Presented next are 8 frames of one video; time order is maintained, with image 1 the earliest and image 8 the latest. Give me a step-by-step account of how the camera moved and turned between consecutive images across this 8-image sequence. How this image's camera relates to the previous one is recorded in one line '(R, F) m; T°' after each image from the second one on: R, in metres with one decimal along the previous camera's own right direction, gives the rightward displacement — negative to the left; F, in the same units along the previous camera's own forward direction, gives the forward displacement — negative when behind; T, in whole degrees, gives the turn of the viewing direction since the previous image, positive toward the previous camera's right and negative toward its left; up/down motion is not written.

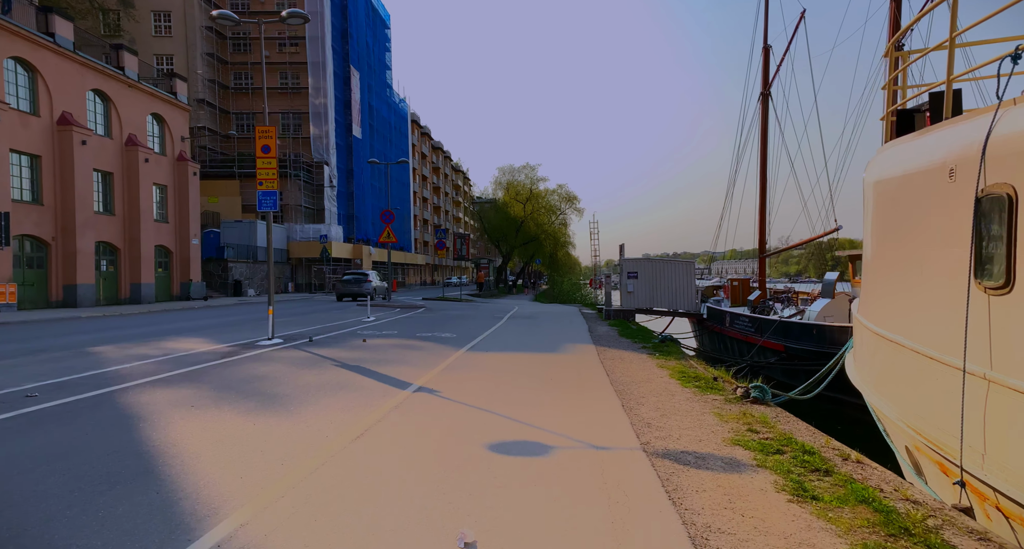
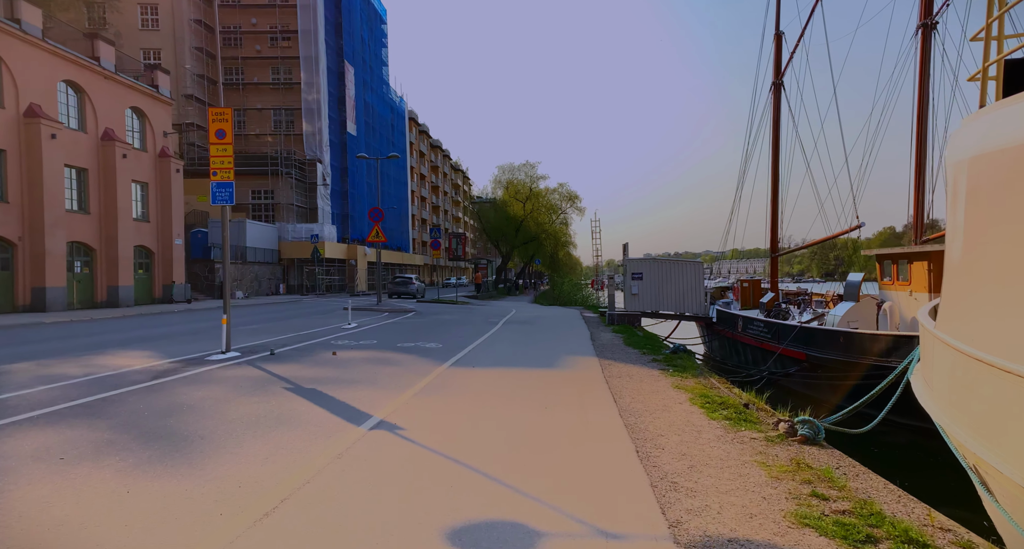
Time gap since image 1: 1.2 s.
(+0.2, +1.4) m; 0°
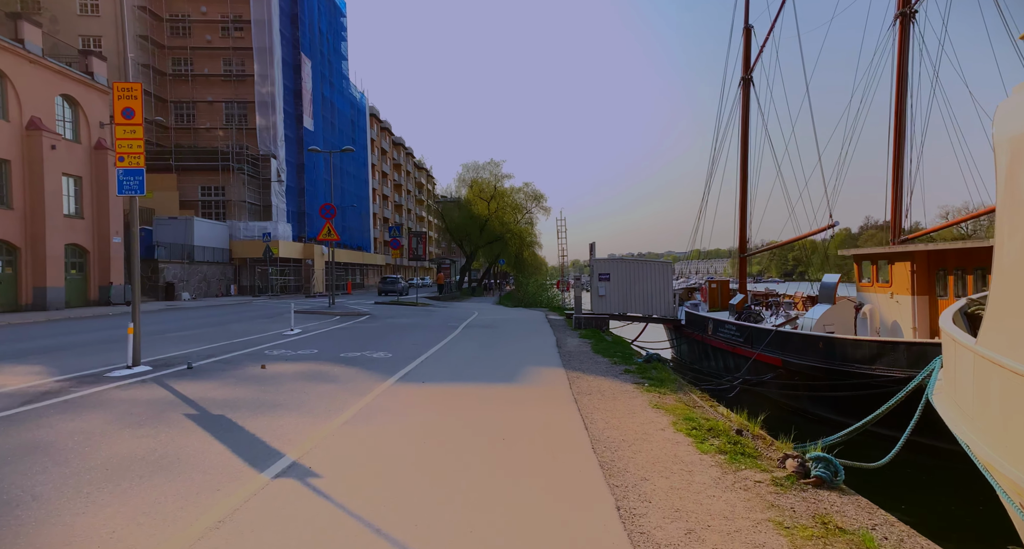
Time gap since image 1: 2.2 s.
(+0.1, +1.1) m; +3°
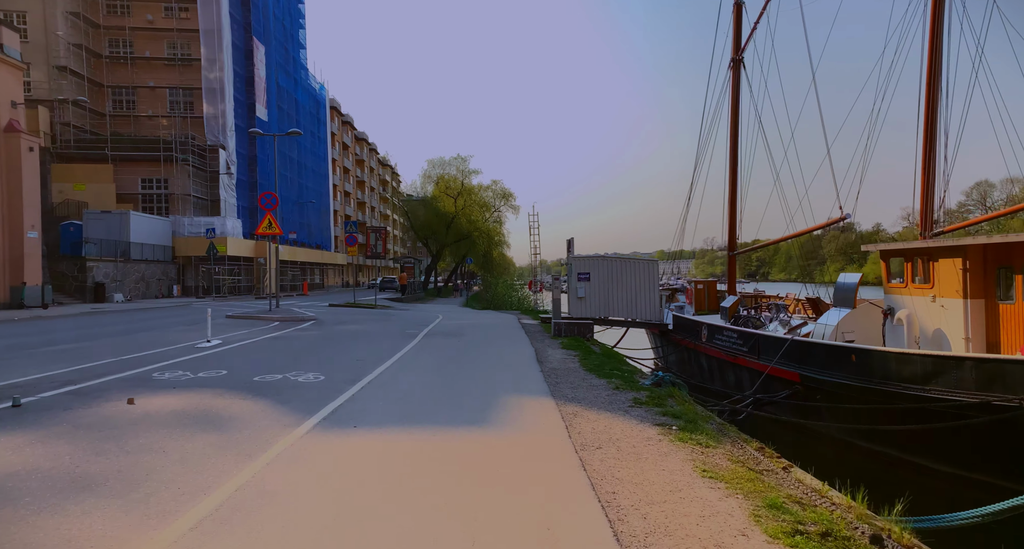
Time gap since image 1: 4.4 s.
(0.0, +2.3) m; +3°
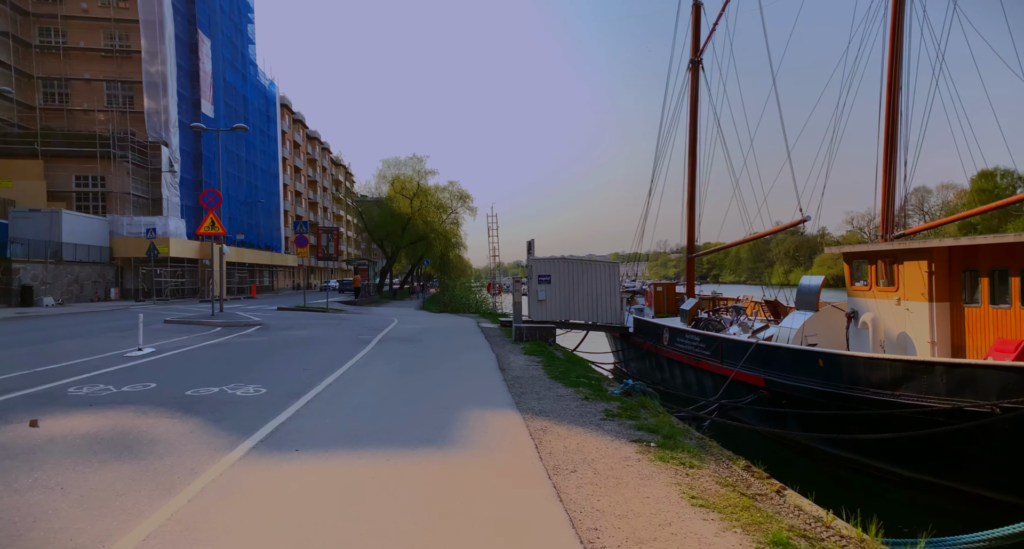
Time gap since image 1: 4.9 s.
(-0.1, +0.5) m; +4°
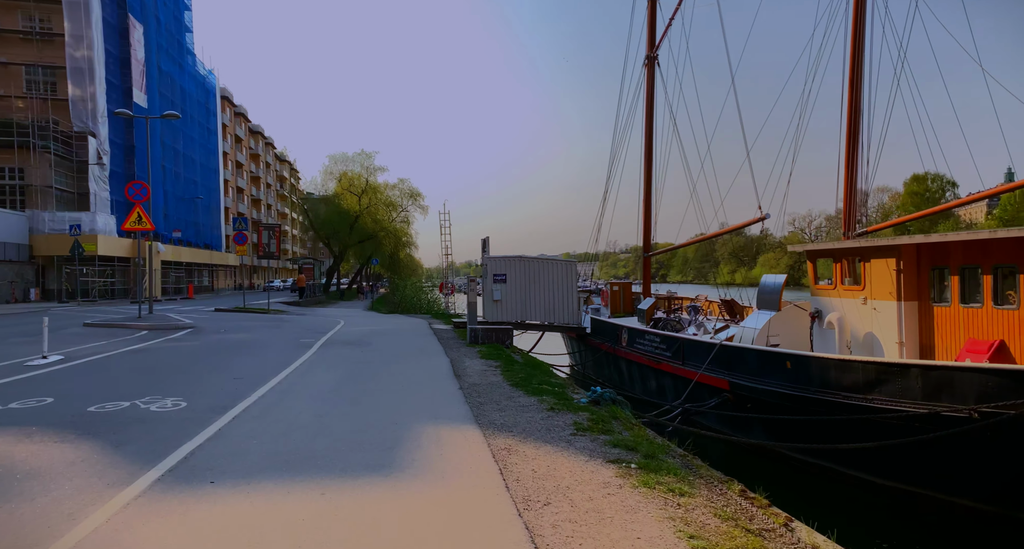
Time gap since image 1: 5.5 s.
(-0.1, +0.7) m; +5°
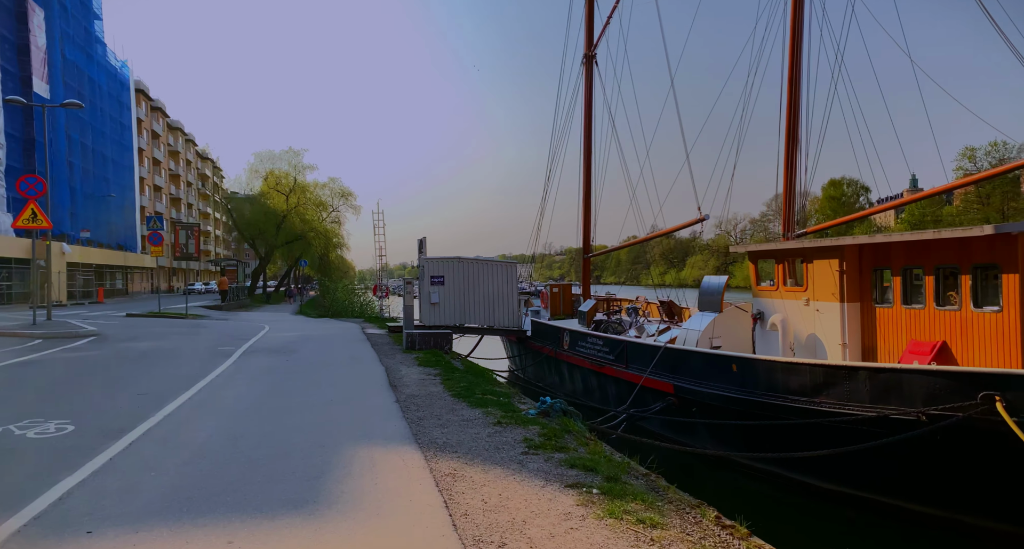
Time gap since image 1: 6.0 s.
(-0.1, +0.6) m; +6°
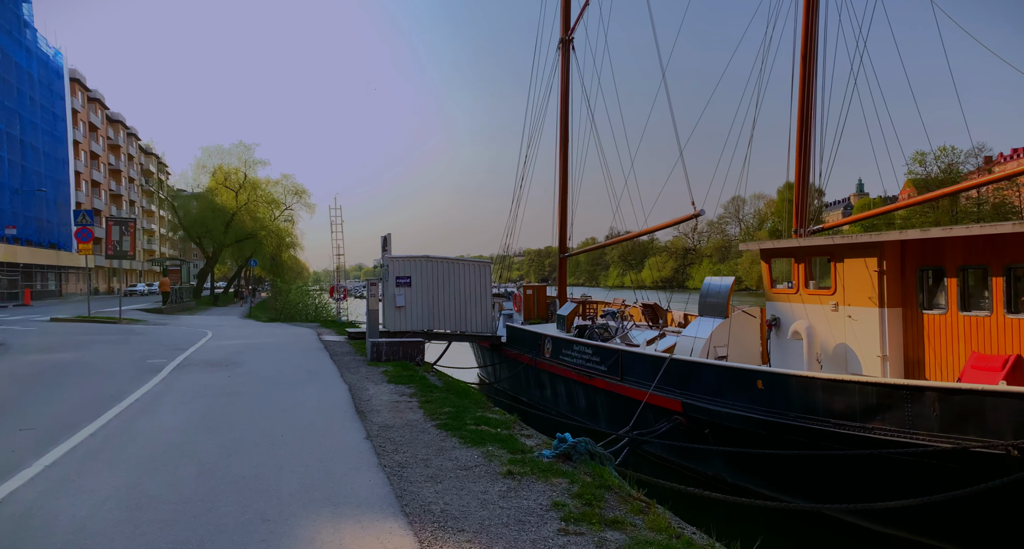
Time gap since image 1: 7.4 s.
(-0.4, +1.4) m; +4°
